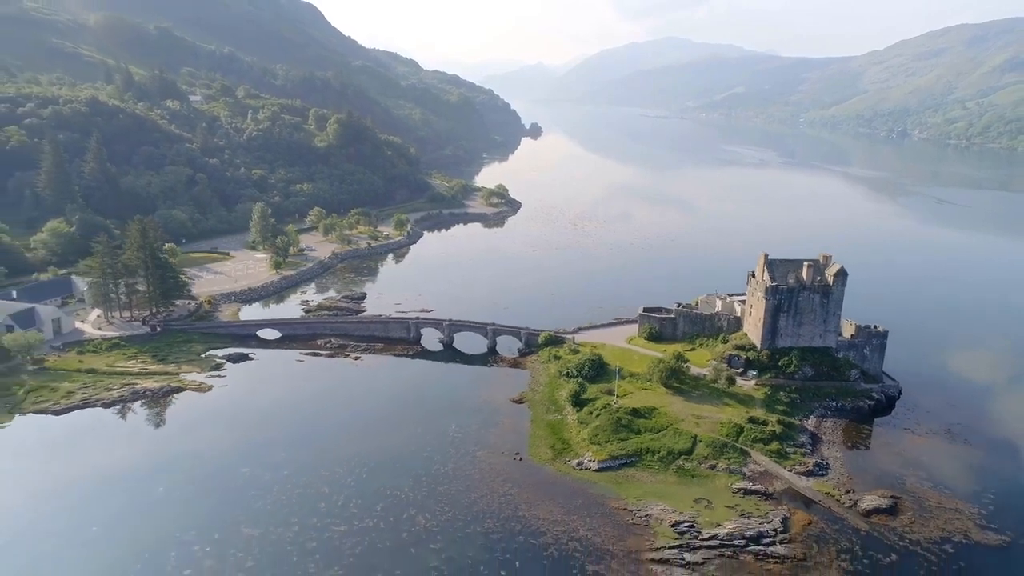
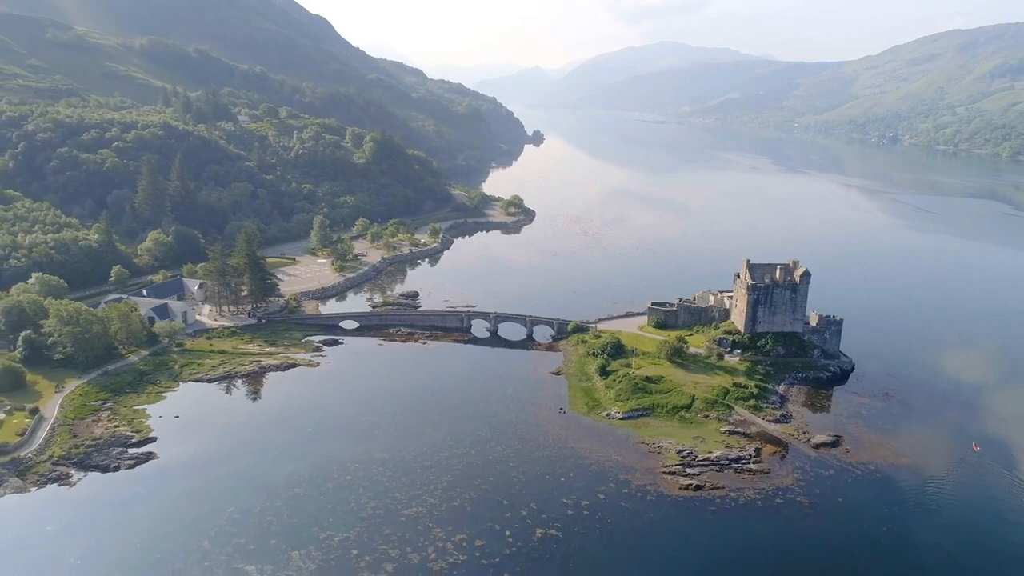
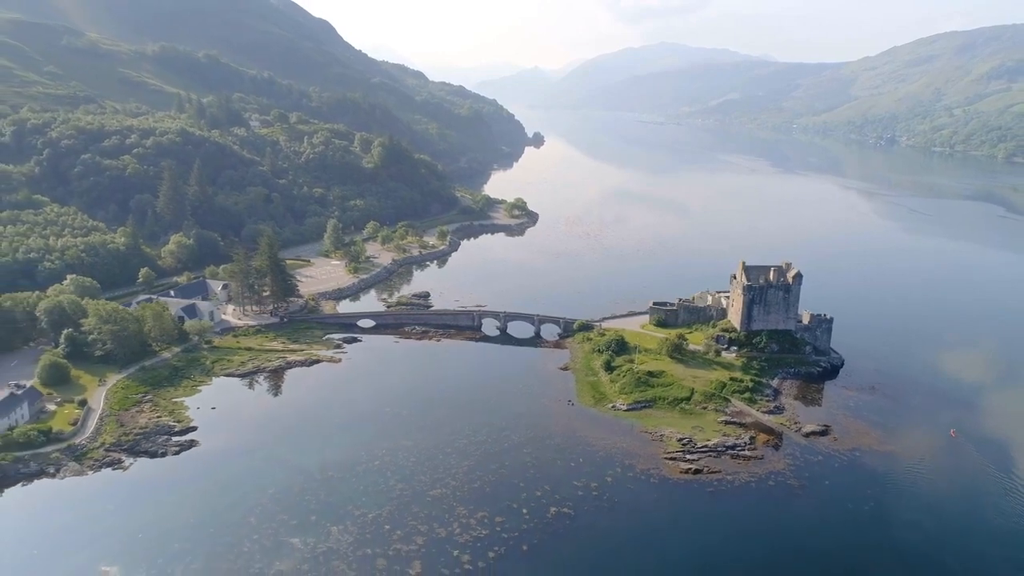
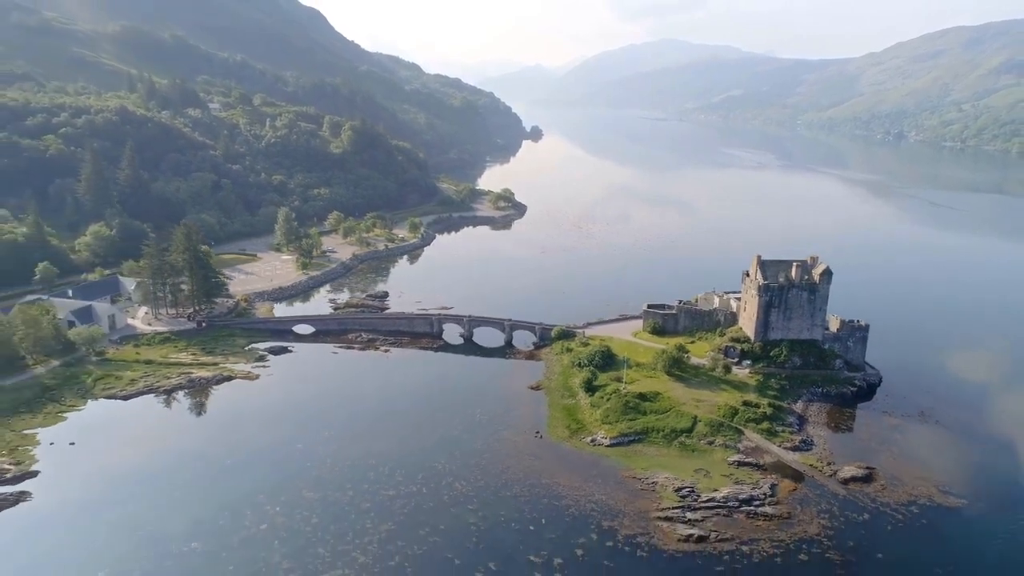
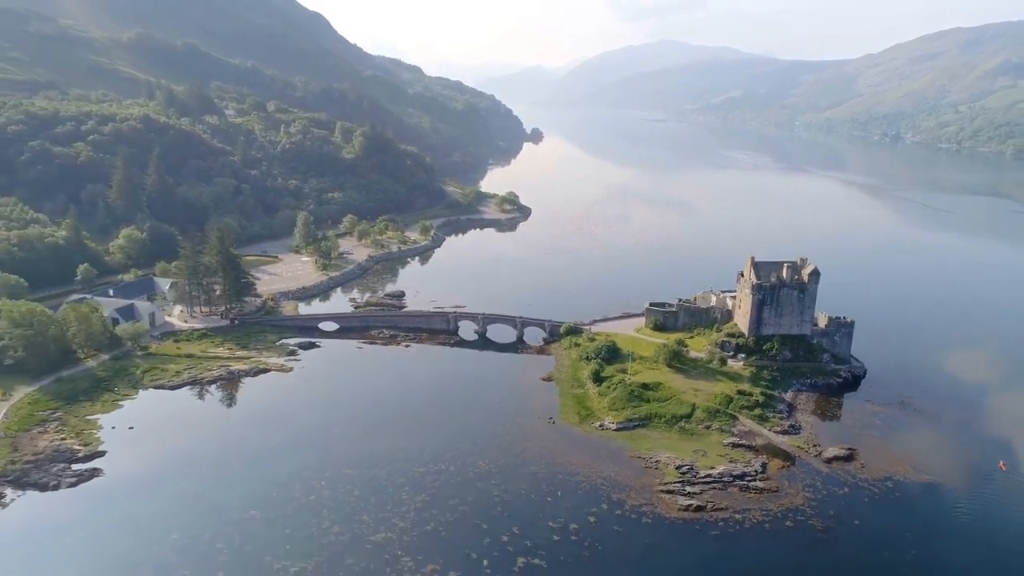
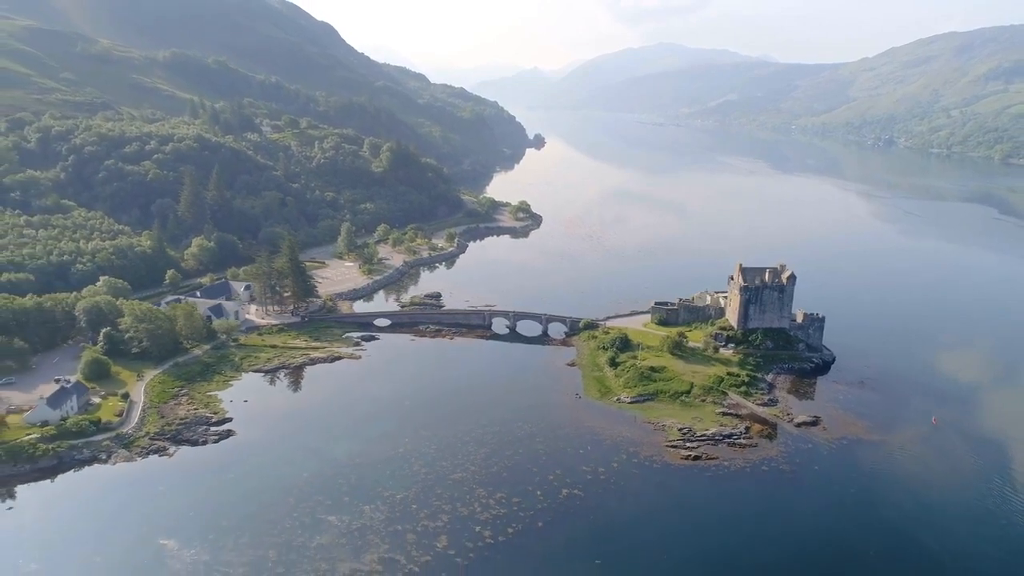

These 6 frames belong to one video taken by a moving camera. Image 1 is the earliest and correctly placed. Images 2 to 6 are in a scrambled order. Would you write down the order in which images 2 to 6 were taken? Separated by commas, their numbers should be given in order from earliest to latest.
4, 5, 2, 3, 6
